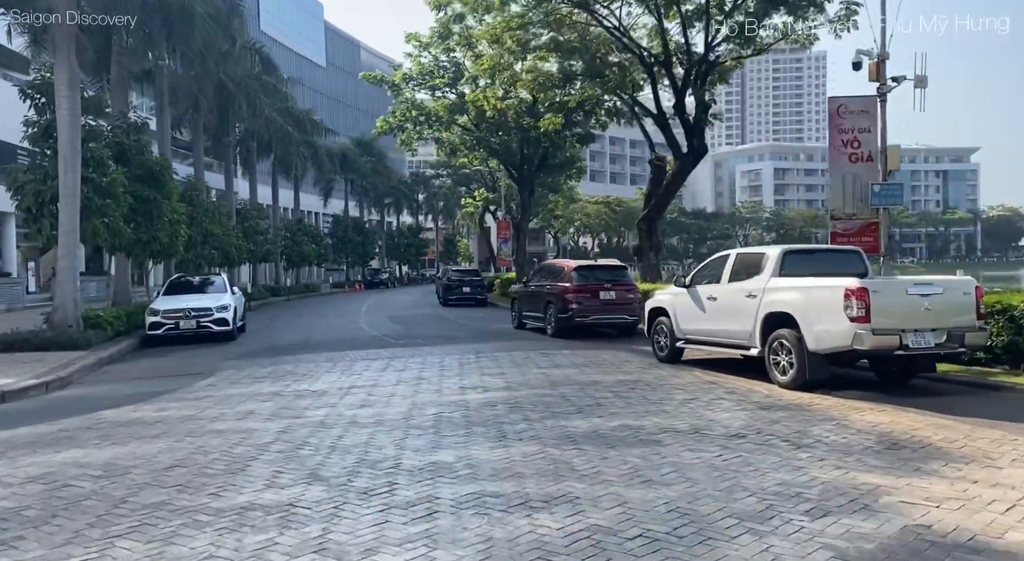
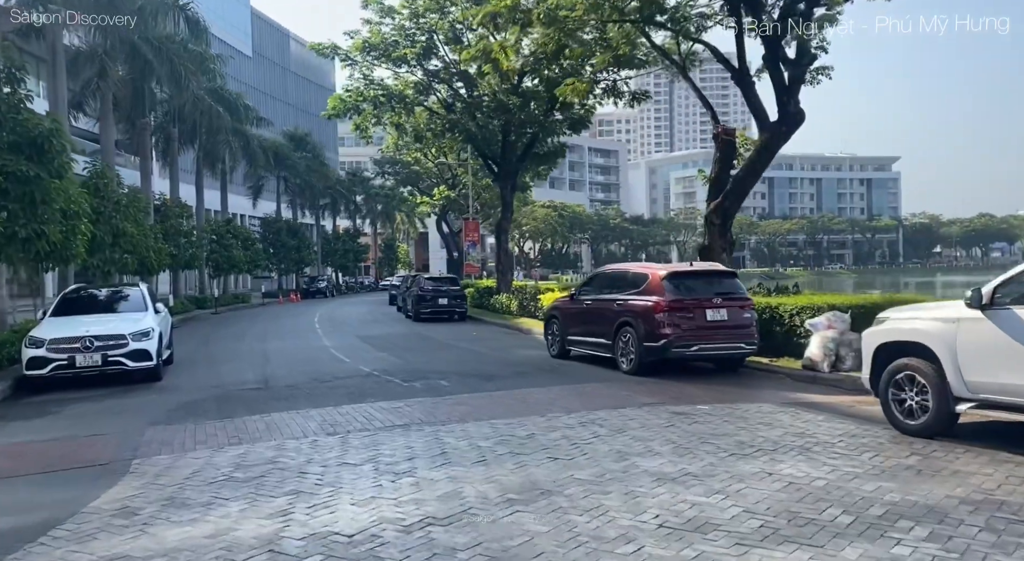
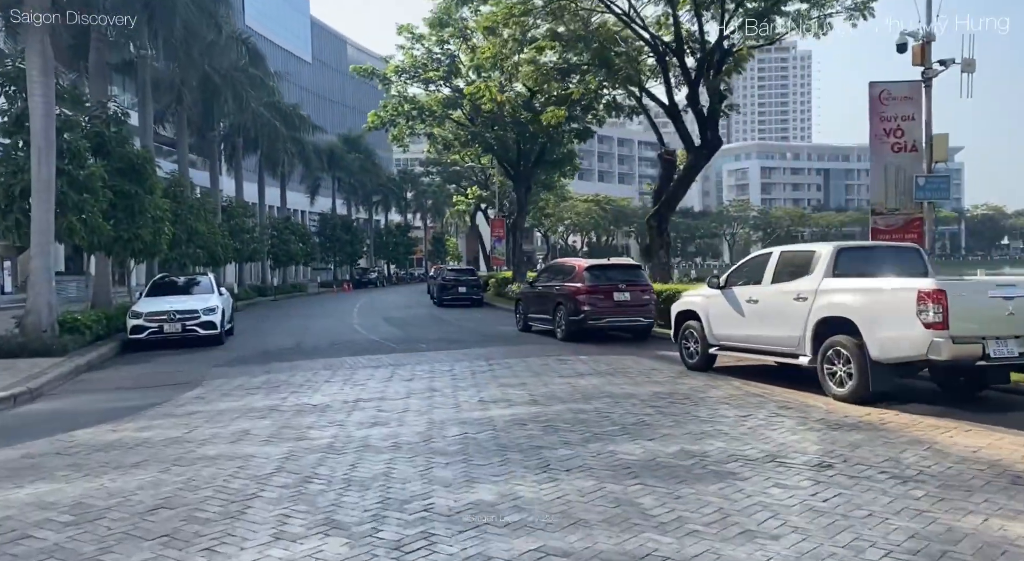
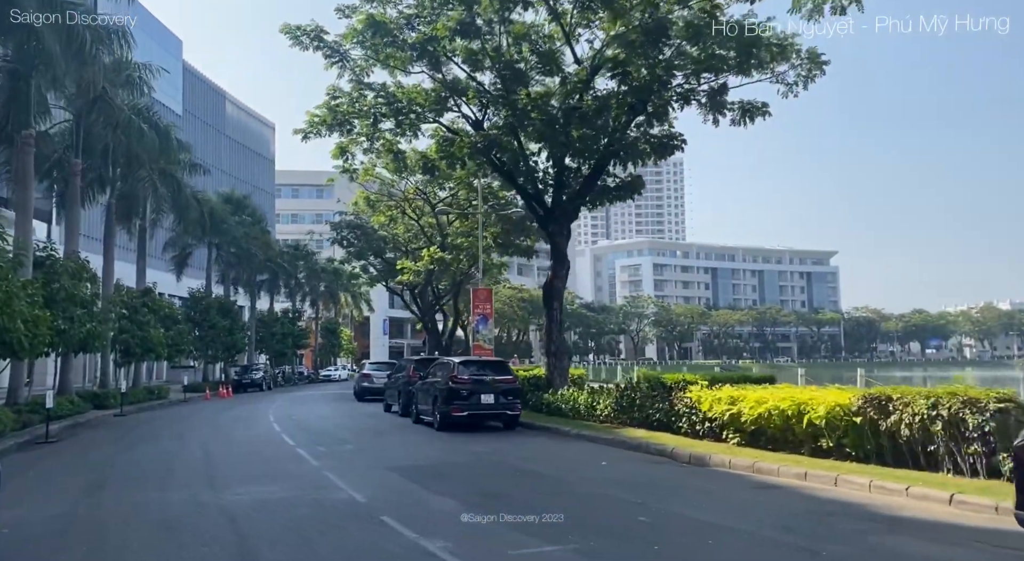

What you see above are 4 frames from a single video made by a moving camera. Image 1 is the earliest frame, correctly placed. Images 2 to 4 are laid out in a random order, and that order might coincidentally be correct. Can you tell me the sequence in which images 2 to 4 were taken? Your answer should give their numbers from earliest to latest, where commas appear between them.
3, 2, 4
